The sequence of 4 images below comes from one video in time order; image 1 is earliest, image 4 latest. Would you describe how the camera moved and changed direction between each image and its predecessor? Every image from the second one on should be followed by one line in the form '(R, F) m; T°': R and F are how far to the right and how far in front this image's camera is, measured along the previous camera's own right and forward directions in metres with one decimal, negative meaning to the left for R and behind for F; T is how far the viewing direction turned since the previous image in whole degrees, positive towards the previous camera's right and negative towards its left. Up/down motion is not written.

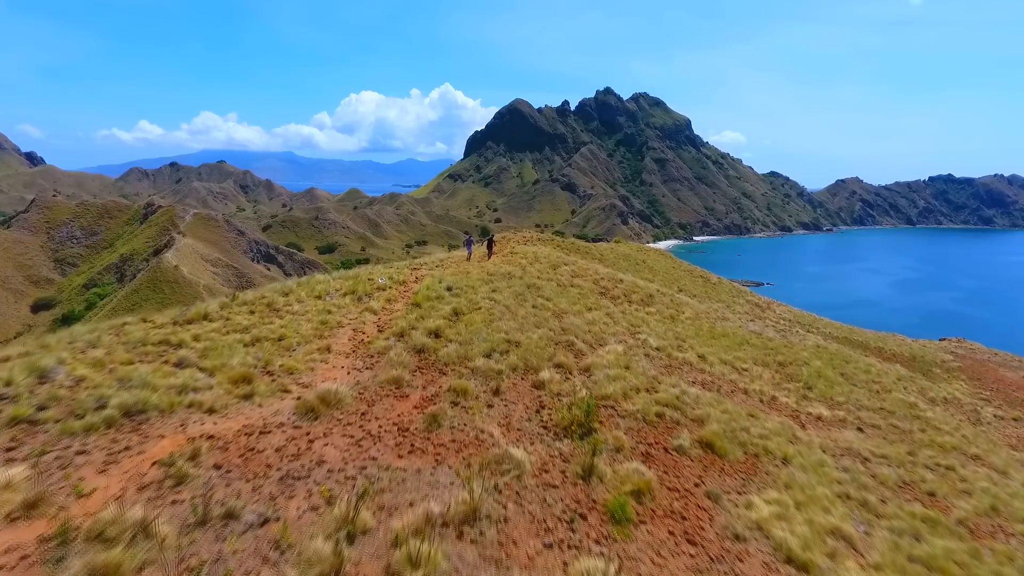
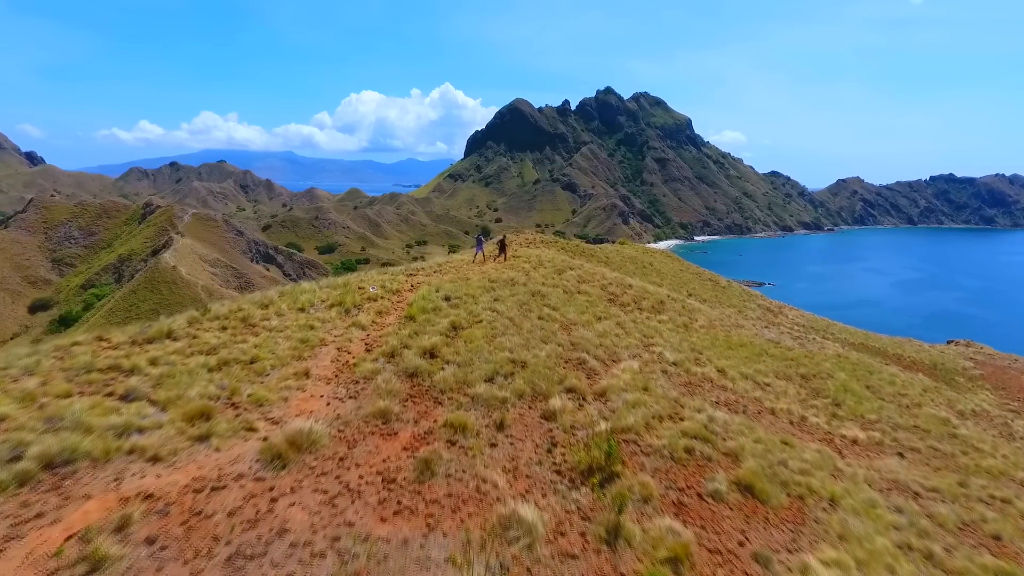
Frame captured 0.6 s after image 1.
(-0.1, +1.7) m; 0°
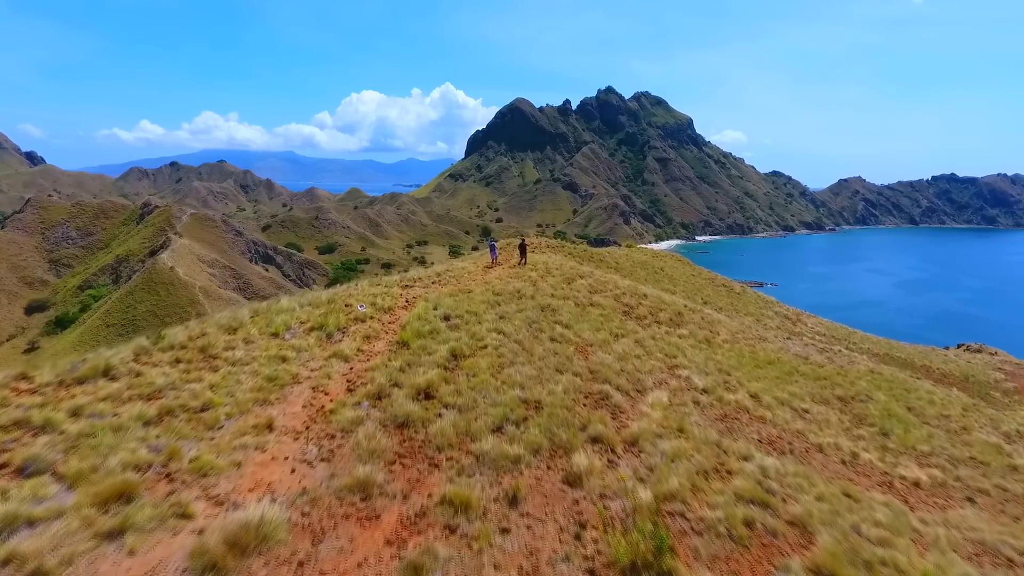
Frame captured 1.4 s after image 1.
(-0.3, +2.2) m; 0°
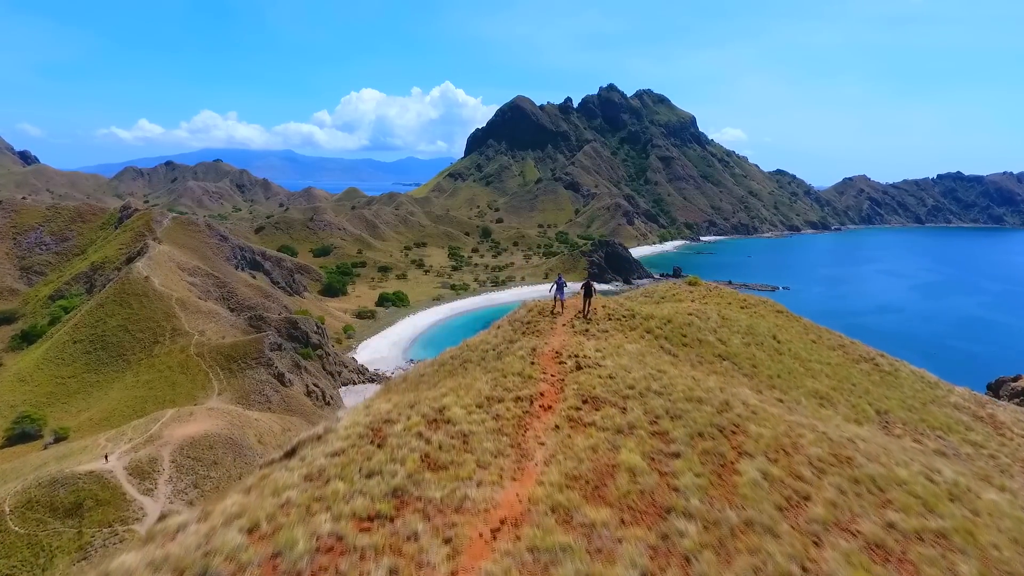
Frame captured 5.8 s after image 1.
(-1.6, +14.9) m; 0°
